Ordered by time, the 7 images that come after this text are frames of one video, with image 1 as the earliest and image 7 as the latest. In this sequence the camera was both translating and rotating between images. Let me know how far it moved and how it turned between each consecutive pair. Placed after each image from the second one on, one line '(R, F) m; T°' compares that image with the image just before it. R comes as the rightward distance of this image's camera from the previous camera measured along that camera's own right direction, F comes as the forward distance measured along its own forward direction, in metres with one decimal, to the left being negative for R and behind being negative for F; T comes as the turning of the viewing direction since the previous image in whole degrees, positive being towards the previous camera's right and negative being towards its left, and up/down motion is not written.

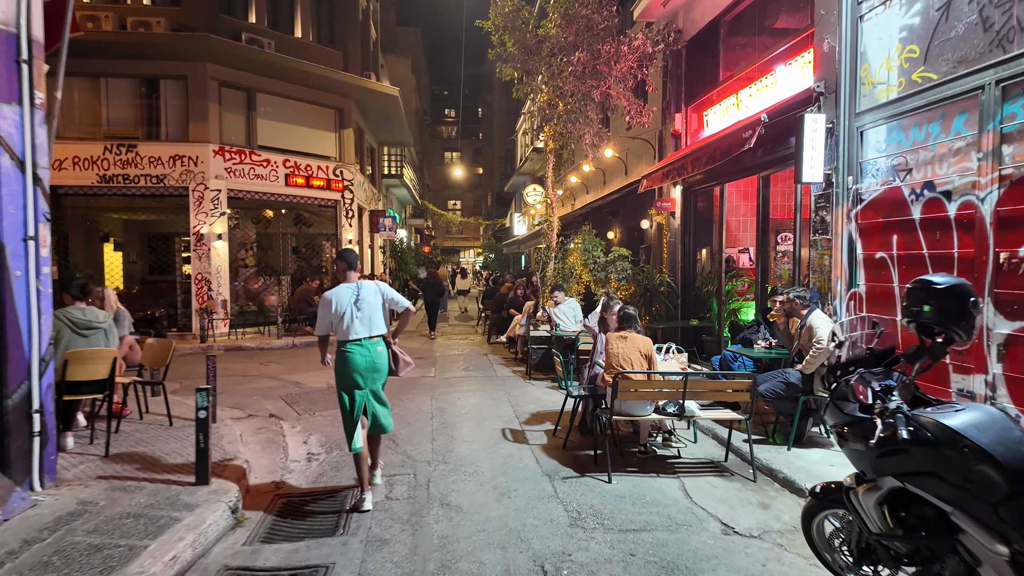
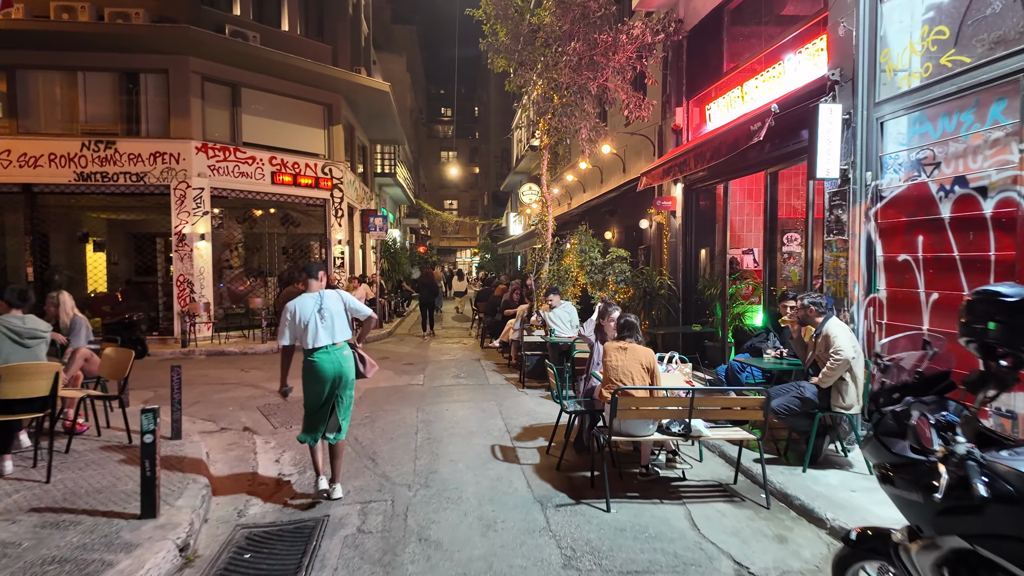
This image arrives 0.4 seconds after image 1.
(+0.1, +0.5) m; 0°
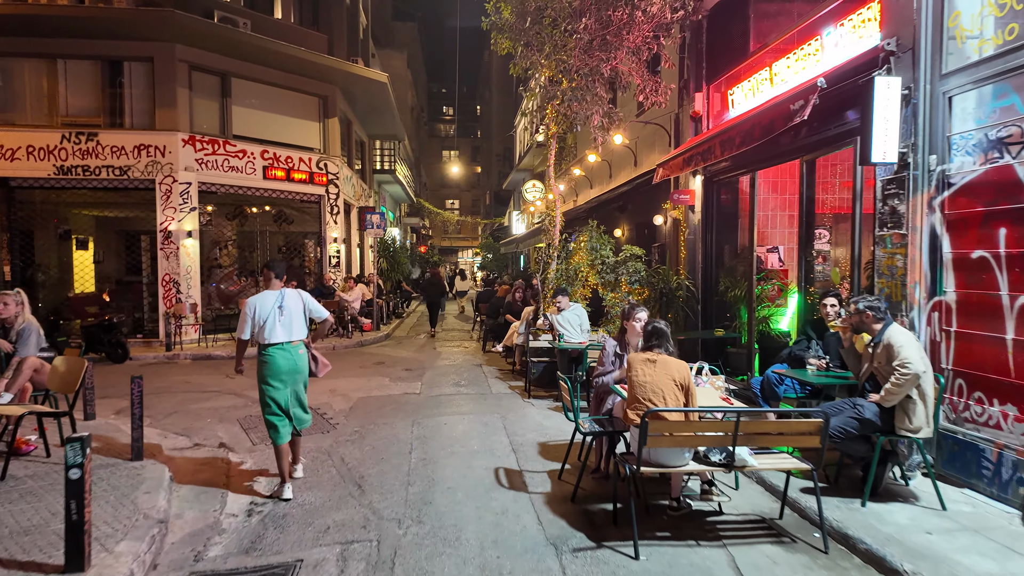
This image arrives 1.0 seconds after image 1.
(0.0, +0.8) m; 0°
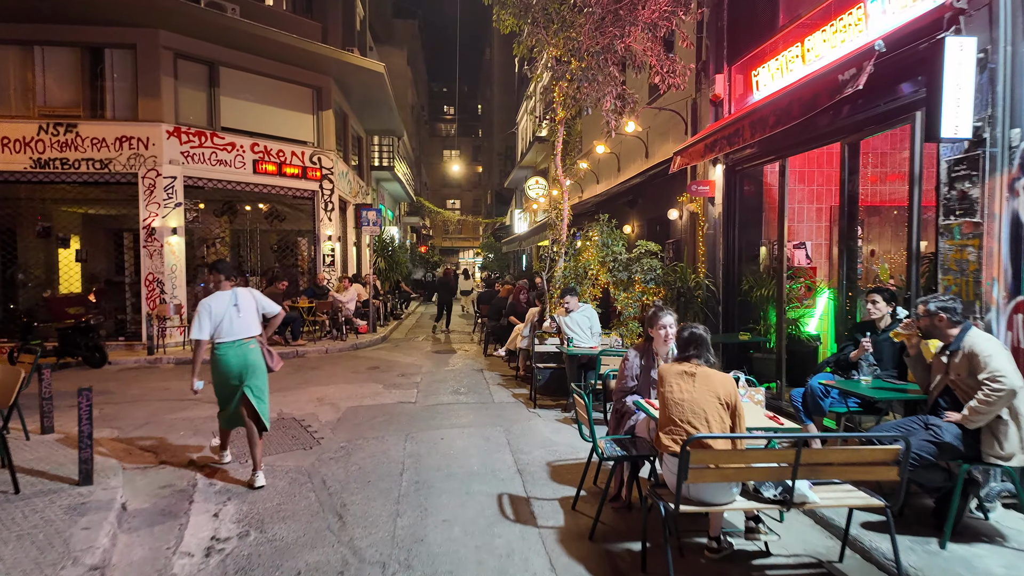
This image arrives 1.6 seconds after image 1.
(0.0, +0.7) m; 0°
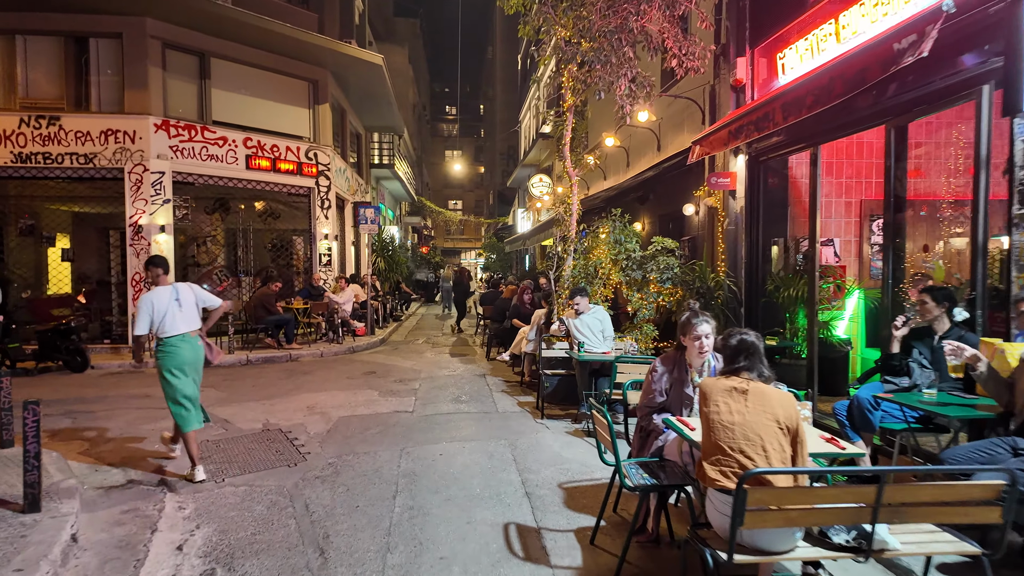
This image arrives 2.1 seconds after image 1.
(0.0, +0.6) m; 0°
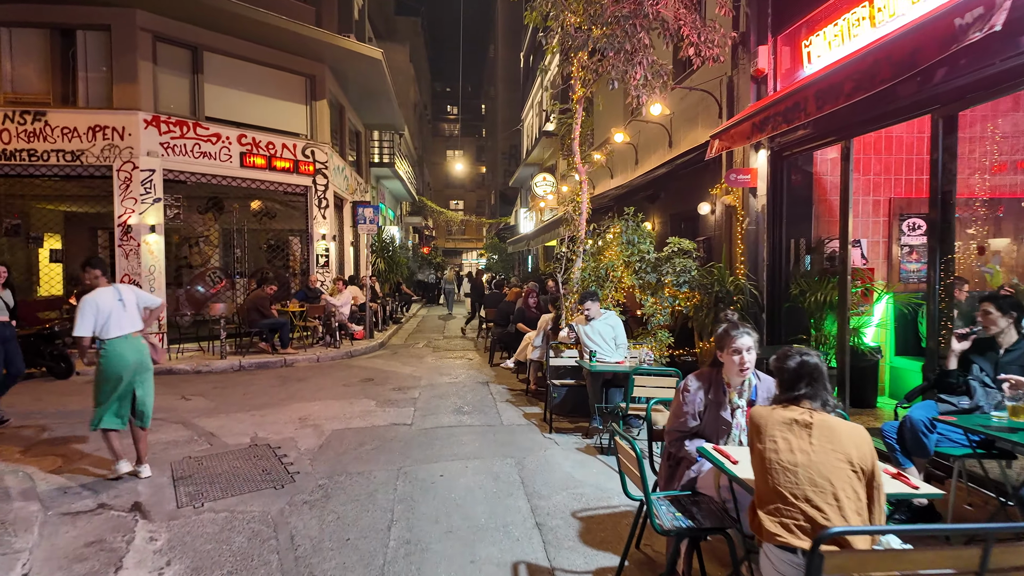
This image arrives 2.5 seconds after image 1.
(-0.1, +0.5) m; 0°
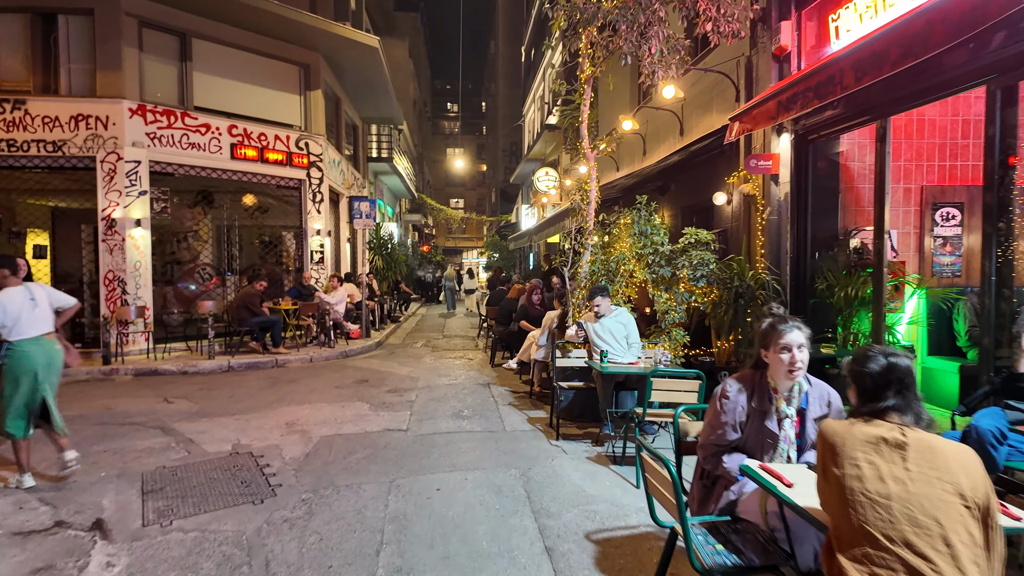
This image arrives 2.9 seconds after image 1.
(0.0, +0.5) m; 0°
